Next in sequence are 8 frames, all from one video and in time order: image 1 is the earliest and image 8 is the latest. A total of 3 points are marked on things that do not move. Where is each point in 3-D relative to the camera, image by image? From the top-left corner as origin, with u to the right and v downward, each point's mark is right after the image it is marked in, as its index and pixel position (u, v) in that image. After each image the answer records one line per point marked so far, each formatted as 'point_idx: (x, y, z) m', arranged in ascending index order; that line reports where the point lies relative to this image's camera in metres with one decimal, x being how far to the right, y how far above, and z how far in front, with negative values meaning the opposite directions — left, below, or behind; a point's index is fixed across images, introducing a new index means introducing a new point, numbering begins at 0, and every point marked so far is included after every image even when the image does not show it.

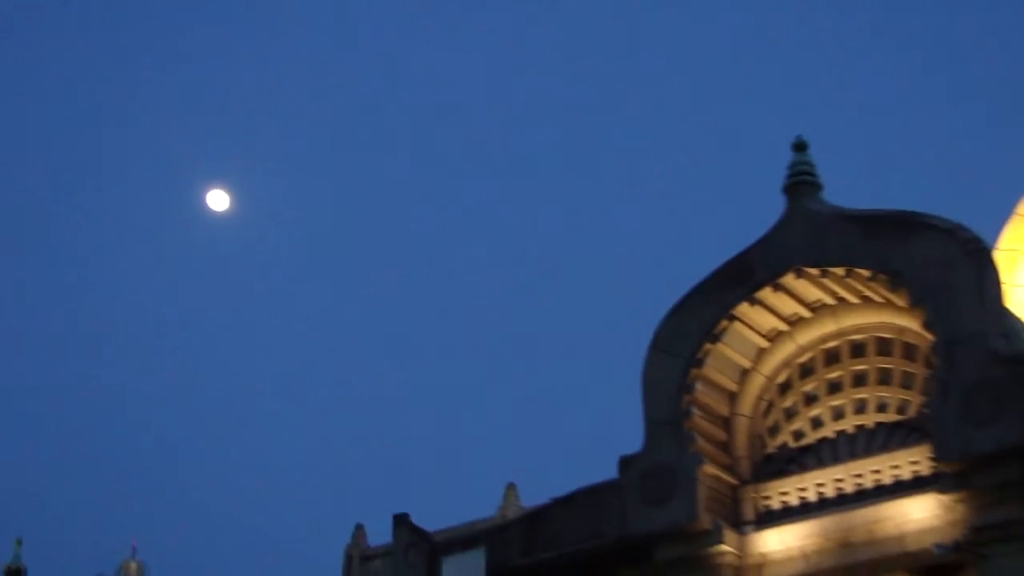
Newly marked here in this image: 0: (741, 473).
0: (+1.7, -1.4, +12.4) m
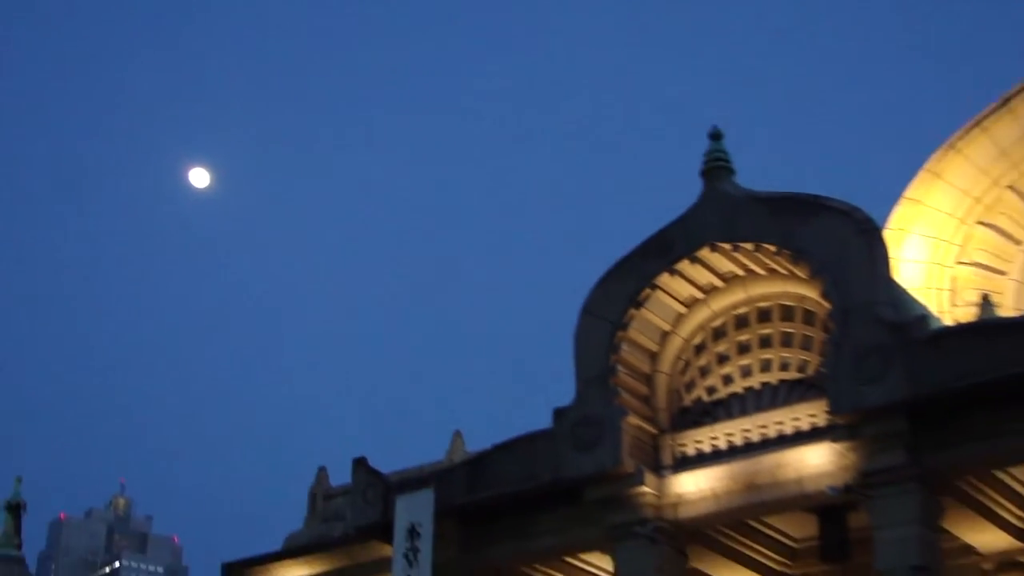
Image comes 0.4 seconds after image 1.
0: (+1.3, -1.1, +14.0) m
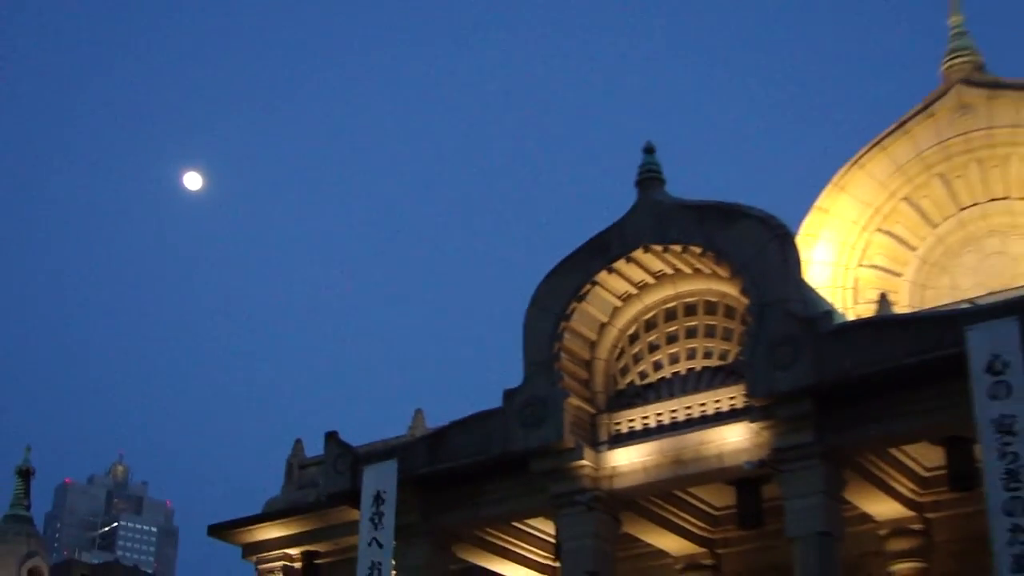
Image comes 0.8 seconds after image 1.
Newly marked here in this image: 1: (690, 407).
0: (+0.8, -1.1, +15.8) m
1: (+1.6, -1.1, +15.1) m
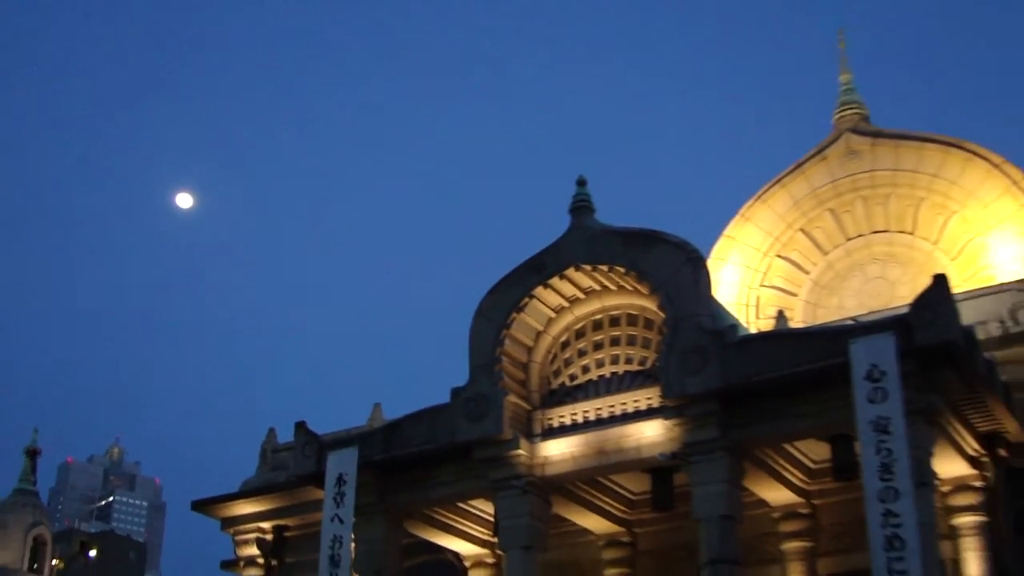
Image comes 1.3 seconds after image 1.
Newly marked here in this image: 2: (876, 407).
0: (+0.2, -1.2, +18.1) m
1: (+1.1, -1.2, +17.4) m
2: (+3.5, -1.1, +15.8) m
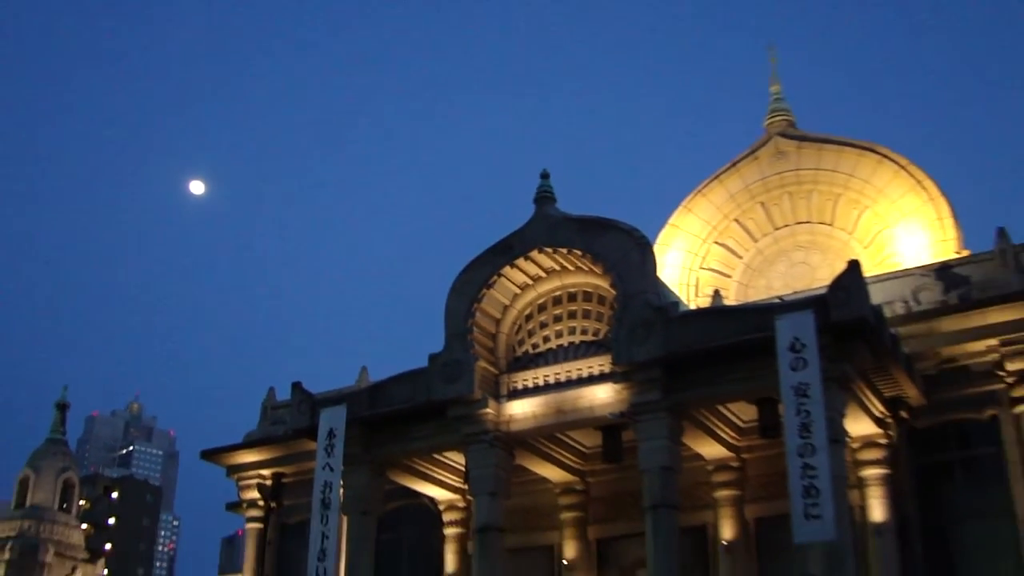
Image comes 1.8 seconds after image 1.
0: (-0.1, -1.0, +20.6) m
1: (+0.7, -1.0, +20.0) m
2: (+3.2, -0.9, +18.4) m
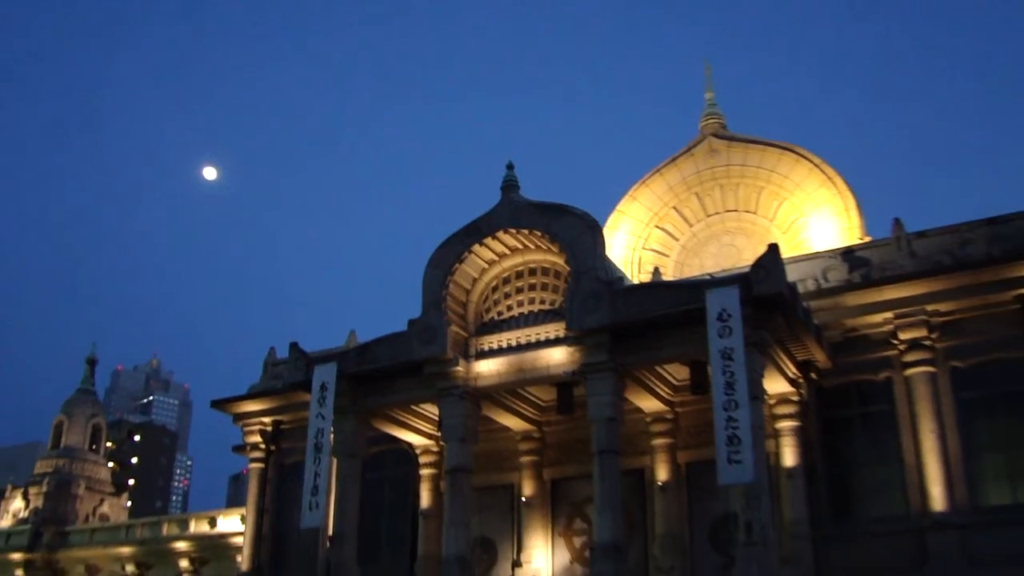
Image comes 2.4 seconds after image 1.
0: (-0.6, -0.6, +23.9) m
1: (+0.2, -0.7, +23.3) m
2: (+2.8, -0.7, +21.7) m
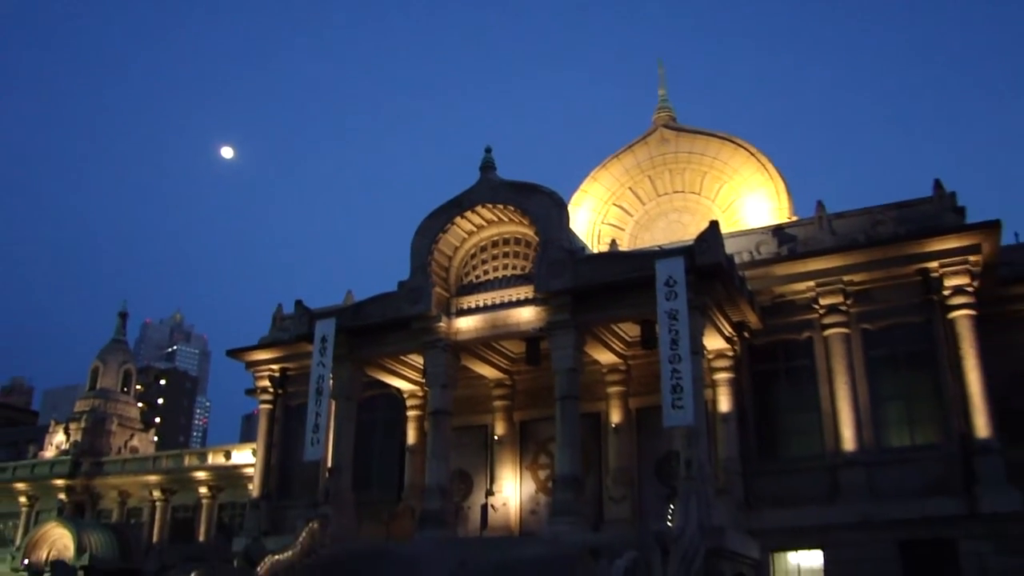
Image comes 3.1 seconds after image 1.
0: (-1.0, -0.1, +27.5) m
1: (-0.1, -0.1, +26.9) m
2: (+2.4, -0.2, +25.5) m
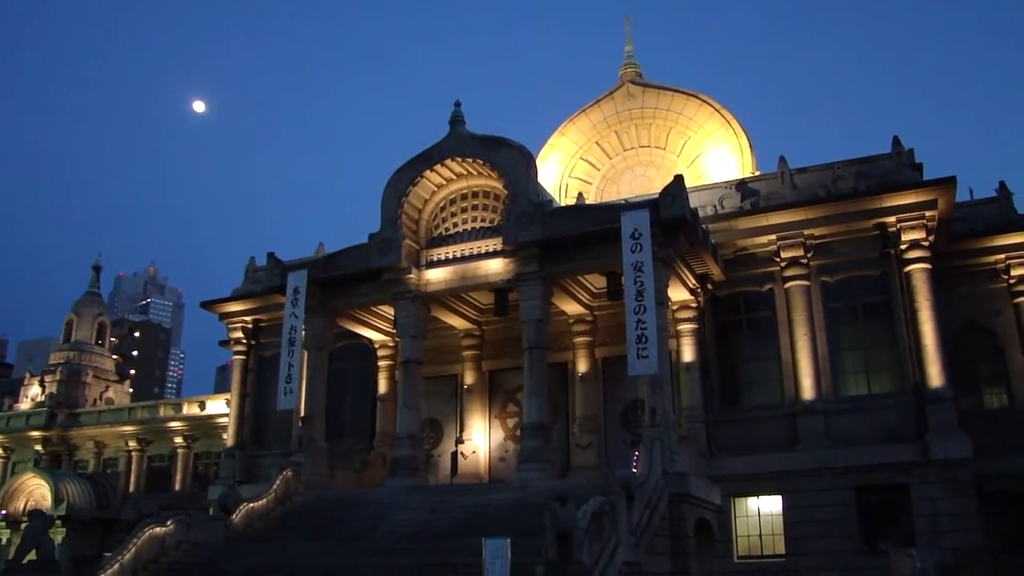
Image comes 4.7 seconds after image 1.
0: (-1.6, +0.8, +27.9) m
1: (-0.7, +0.6, +27.4) m
2: (+2.0, +0.5, +26.1) m
